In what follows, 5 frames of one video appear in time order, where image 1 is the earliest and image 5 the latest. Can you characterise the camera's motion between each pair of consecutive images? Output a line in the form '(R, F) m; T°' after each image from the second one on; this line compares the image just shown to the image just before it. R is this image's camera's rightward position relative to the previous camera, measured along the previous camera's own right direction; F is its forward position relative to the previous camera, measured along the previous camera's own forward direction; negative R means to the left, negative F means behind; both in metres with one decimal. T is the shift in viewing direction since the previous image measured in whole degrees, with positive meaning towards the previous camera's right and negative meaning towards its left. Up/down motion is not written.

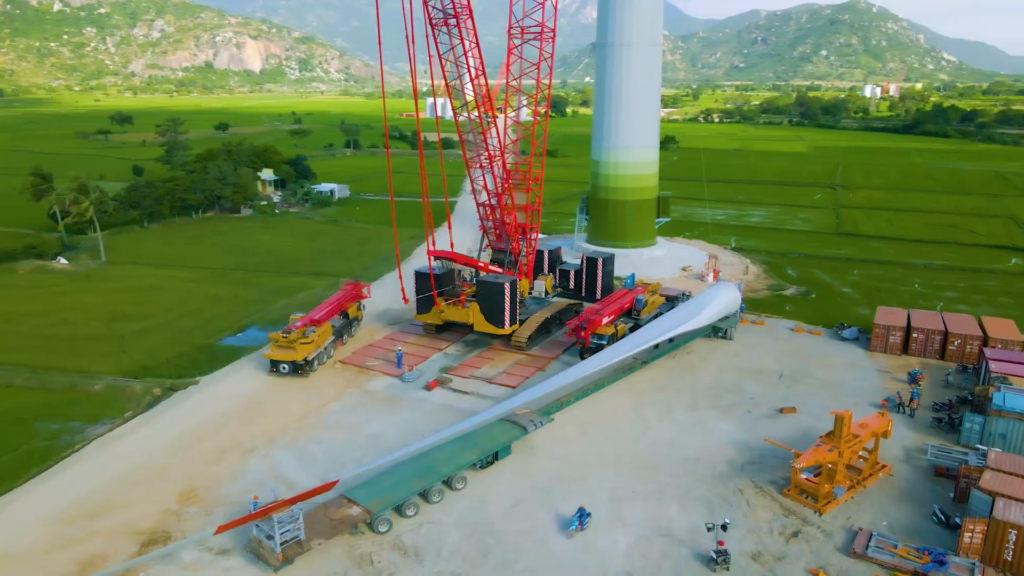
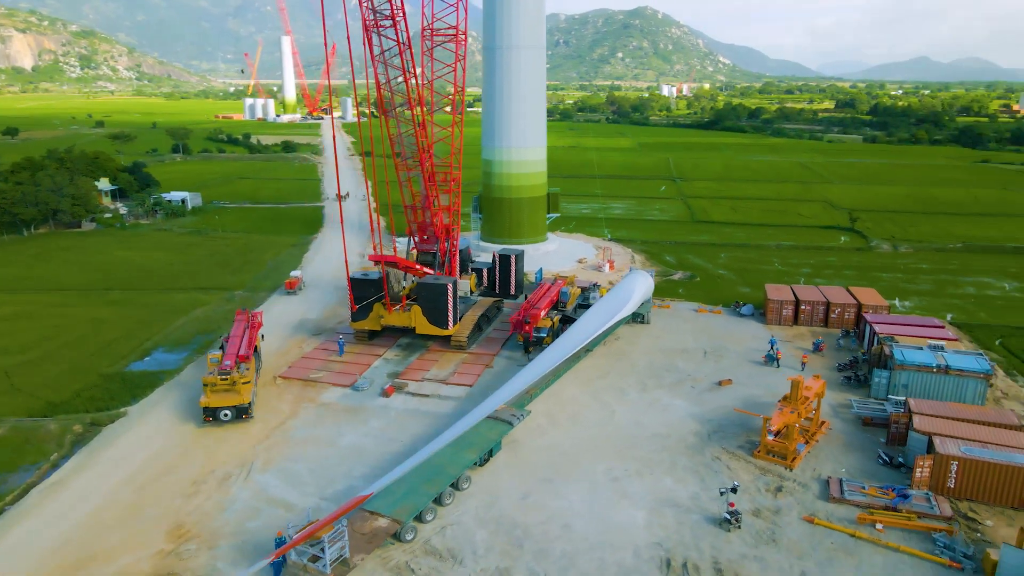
(-4.6, +0.1) m; +14°
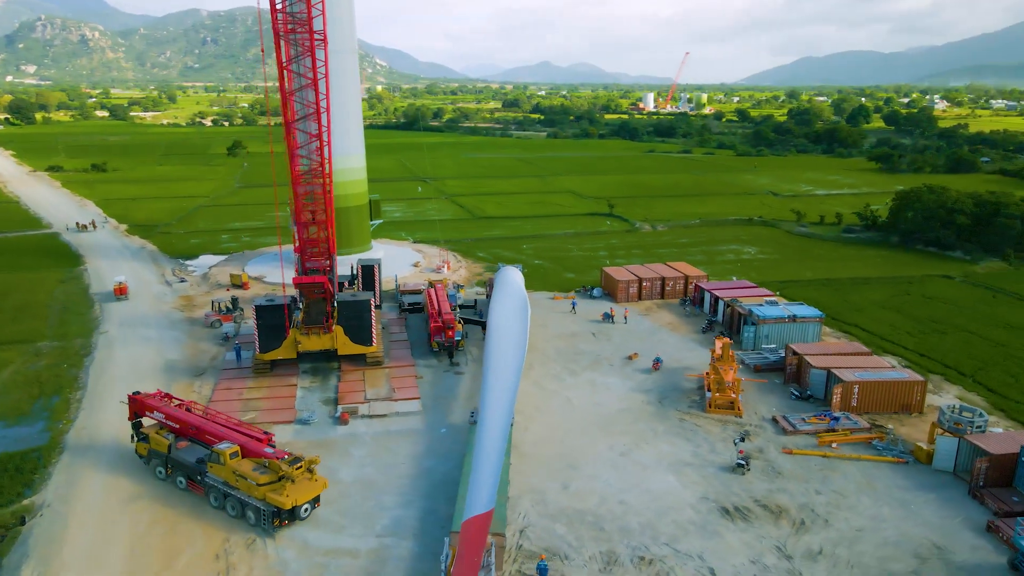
(-8.9, +1.4) m; +24°
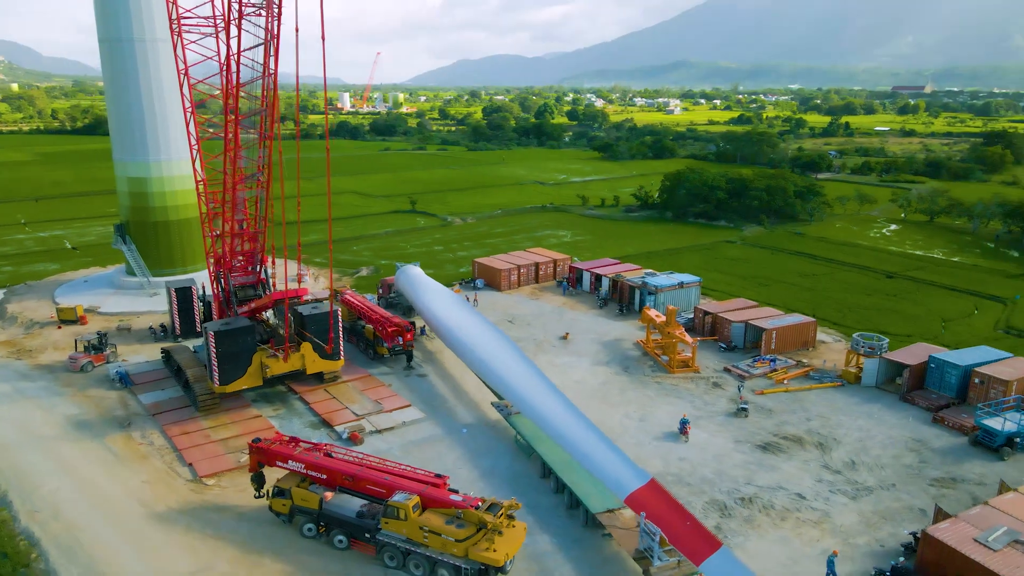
(-9.6, +1.8) m; +23°
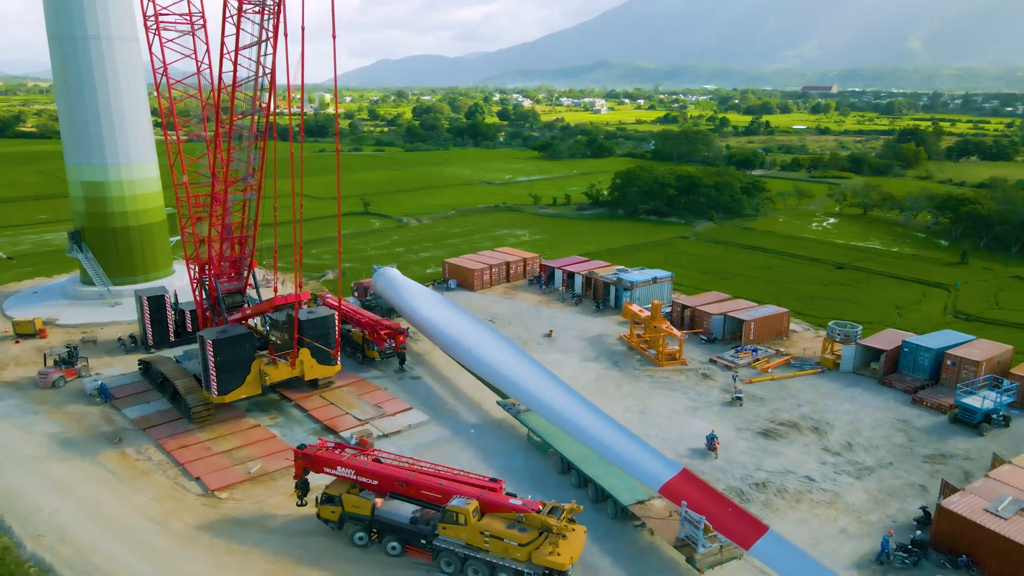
(-2.4, 0.0) m; +5°
